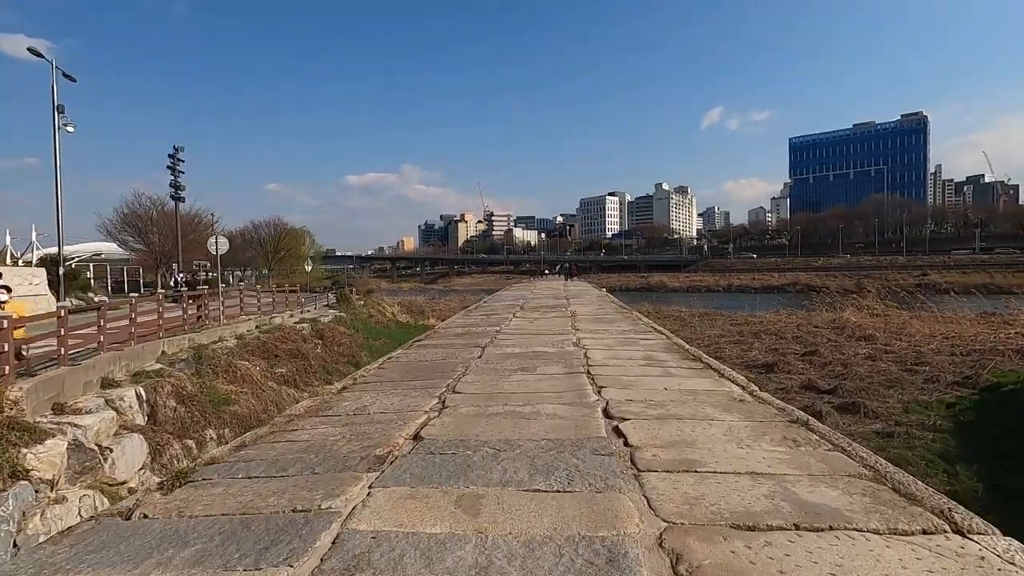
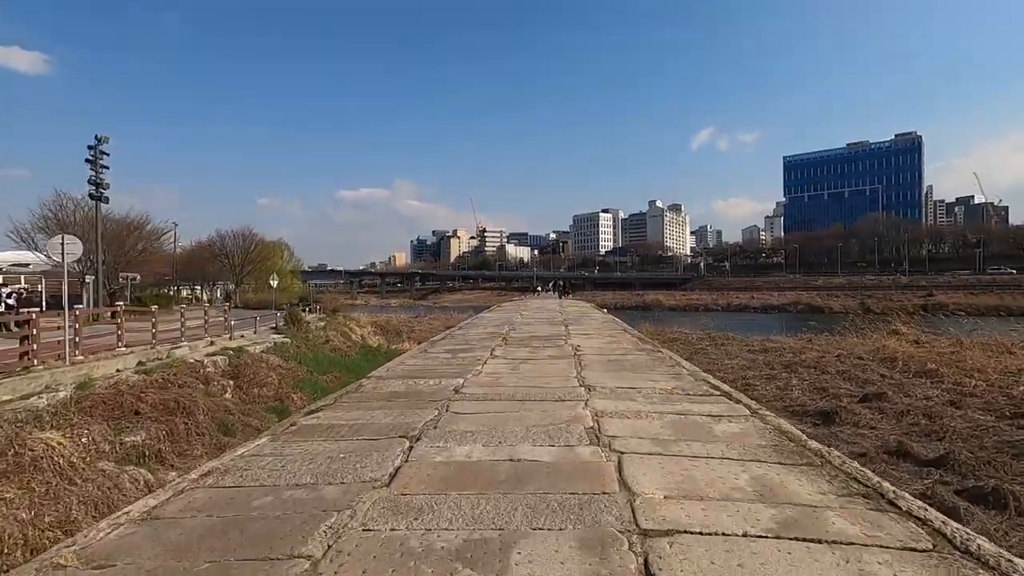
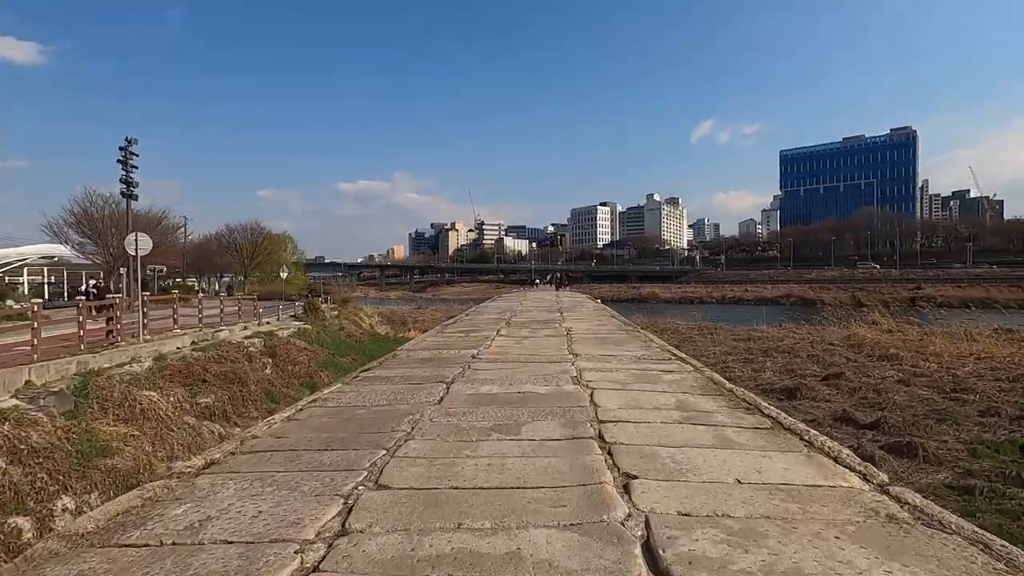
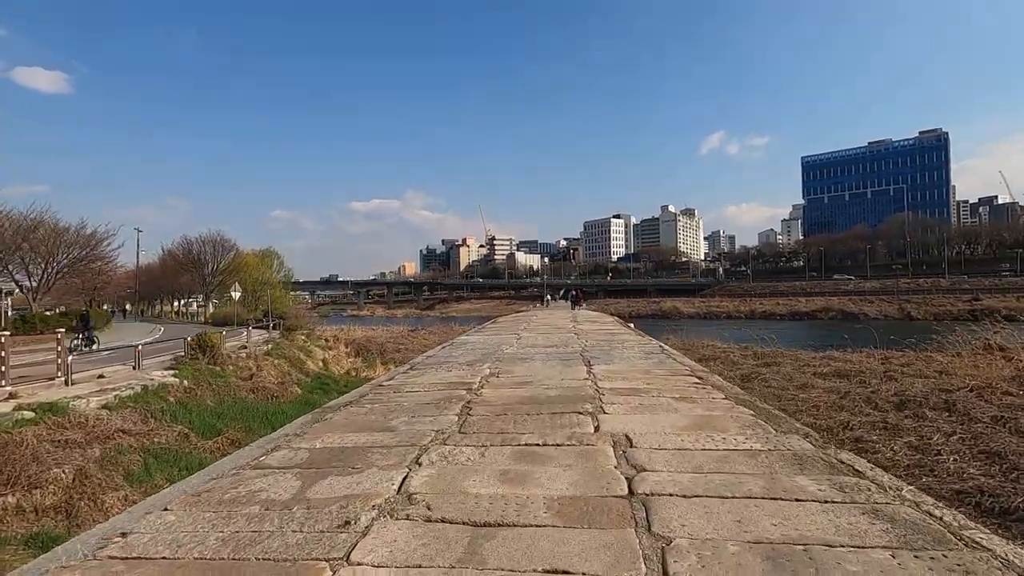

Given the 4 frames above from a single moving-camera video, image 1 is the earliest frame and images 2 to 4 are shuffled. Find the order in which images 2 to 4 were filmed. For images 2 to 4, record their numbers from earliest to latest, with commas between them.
3, 2, 4
